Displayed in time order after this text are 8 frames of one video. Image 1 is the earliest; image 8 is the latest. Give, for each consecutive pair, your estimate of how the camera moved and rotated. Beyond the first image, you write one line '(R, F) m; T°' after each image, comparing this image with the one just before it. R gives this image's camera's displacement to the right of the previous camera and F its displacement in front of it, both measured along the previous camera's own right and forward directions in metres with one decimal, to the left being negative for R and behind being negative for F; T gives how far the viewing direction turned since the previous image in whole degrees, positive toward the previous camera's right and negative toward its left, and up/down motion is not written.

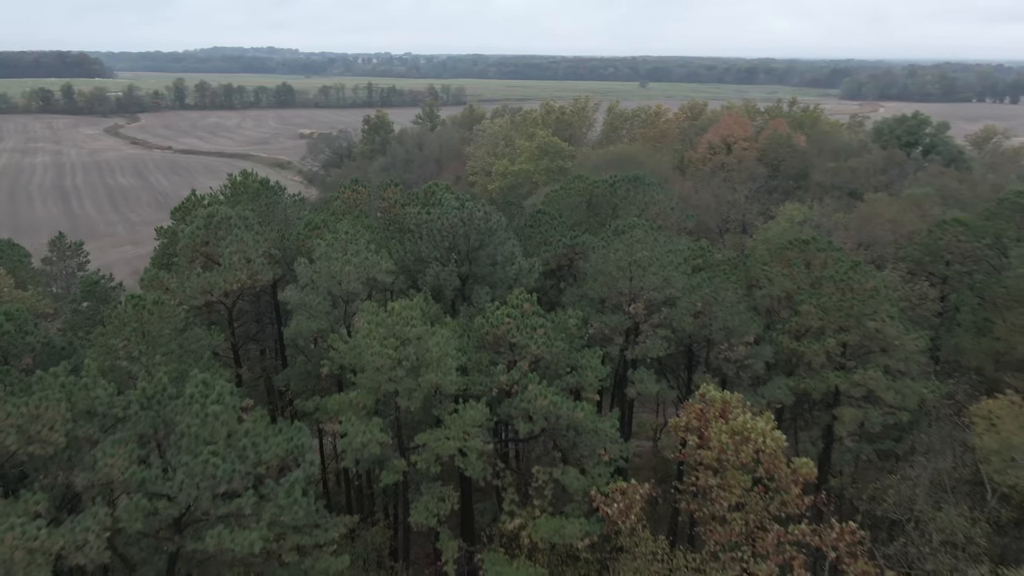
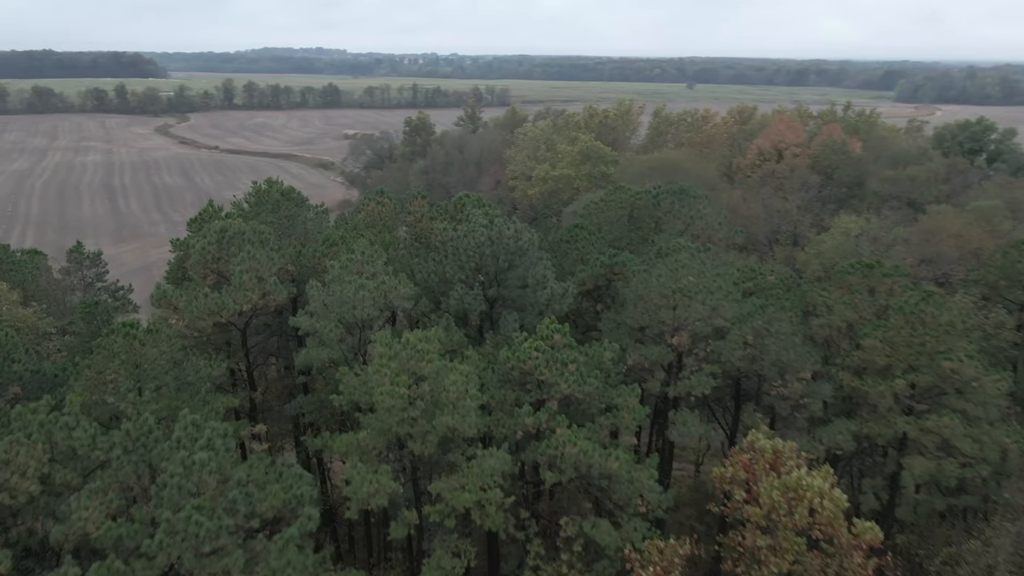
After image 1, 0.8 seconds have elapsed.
(+0.3, +1.7) m; -3°
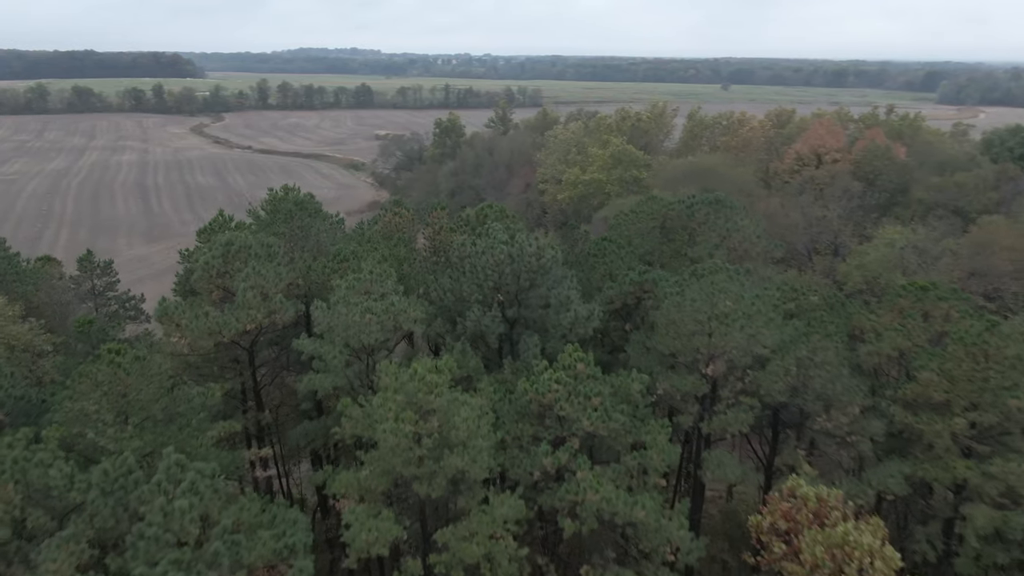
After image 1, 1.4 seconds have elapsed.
(+0.2, +1.4) m; -2°
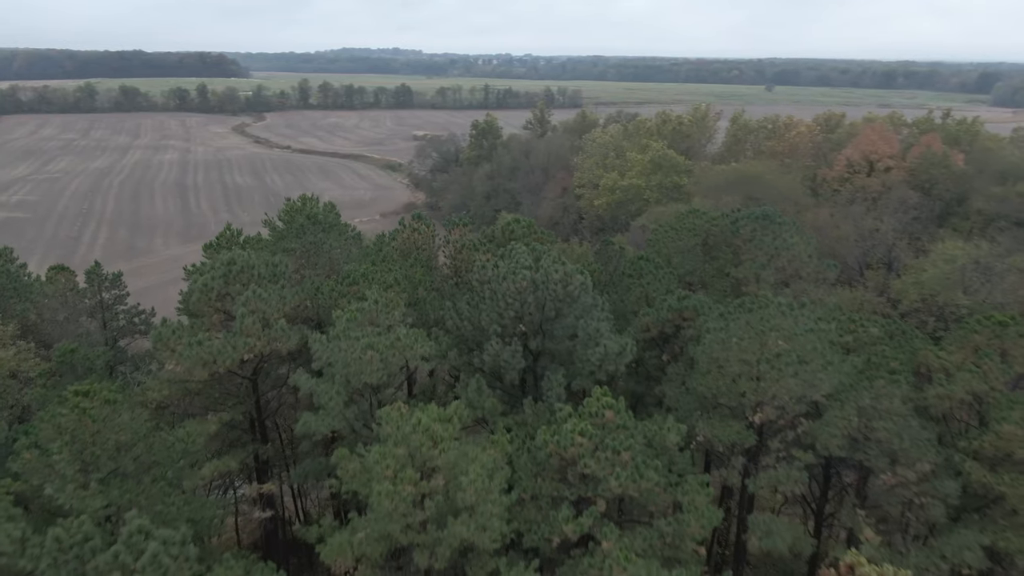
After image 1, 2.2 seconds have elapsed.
(+0.3, +1.8) m; -3°
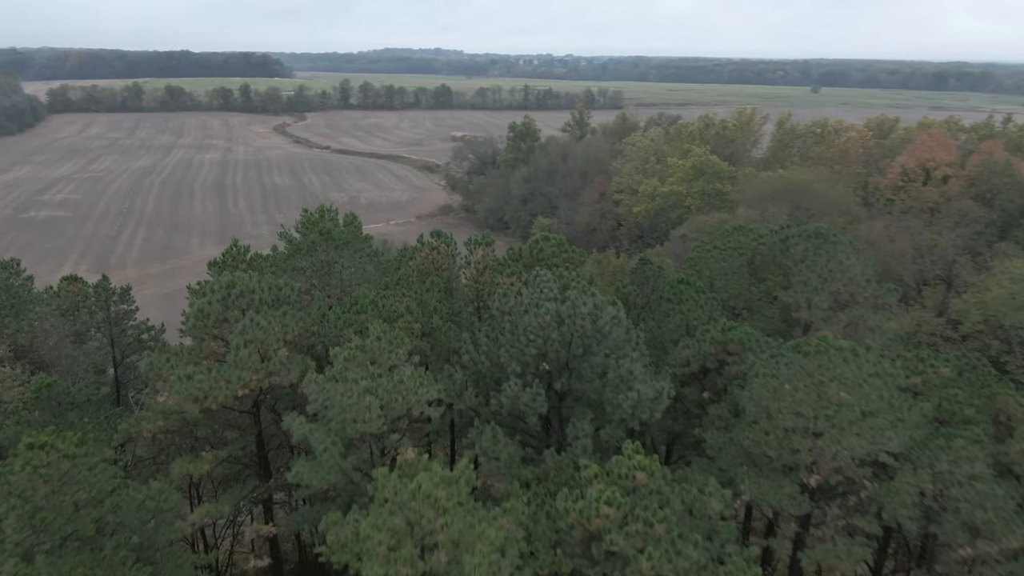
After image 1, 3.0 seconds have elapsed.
(+0.3, +1.8) m; -3°
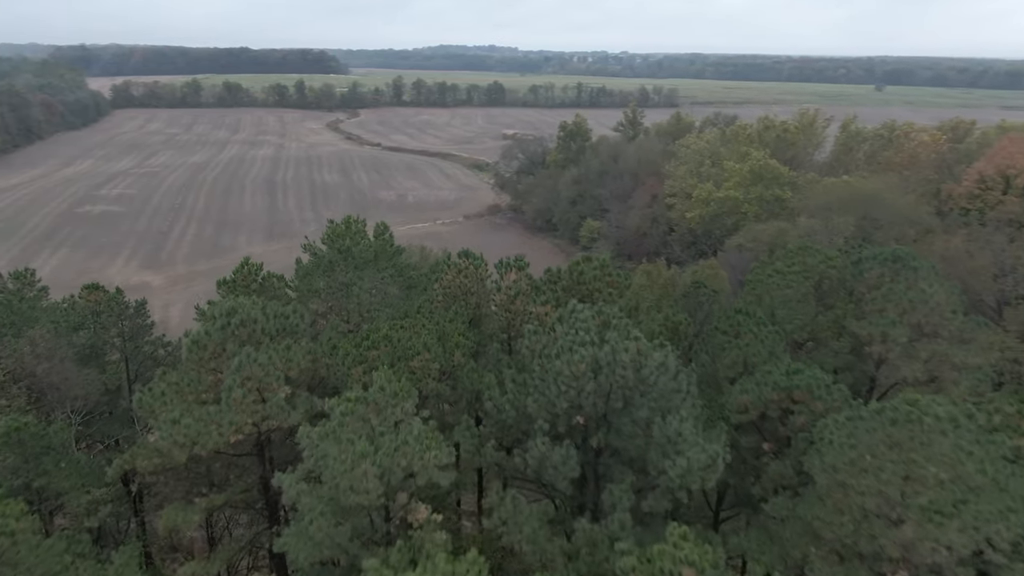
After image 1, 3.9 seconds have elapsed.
(+0.3, +2.0) m; -4°
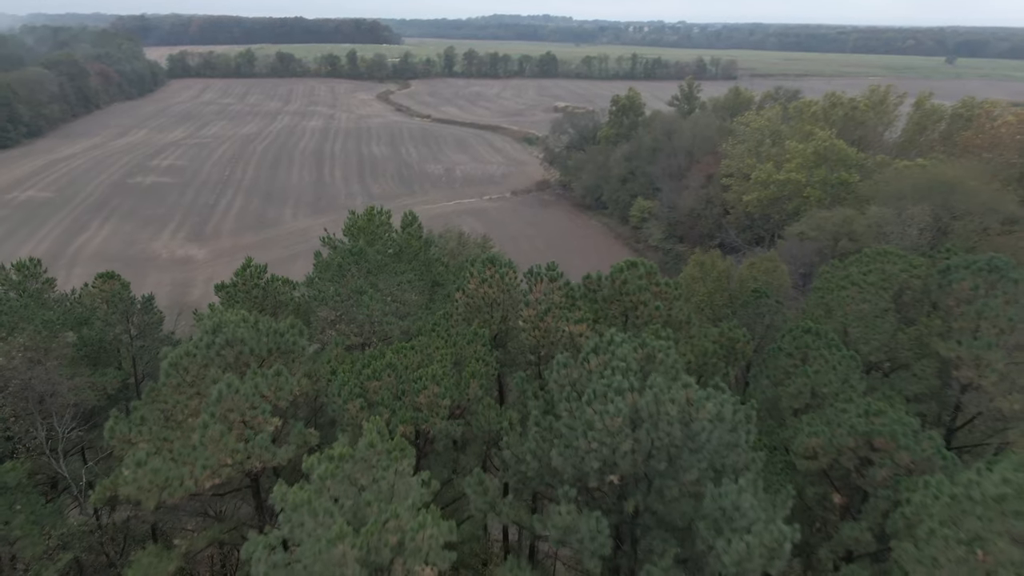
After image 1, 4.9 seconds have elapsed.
(+0.3, +2.2) m; -4°
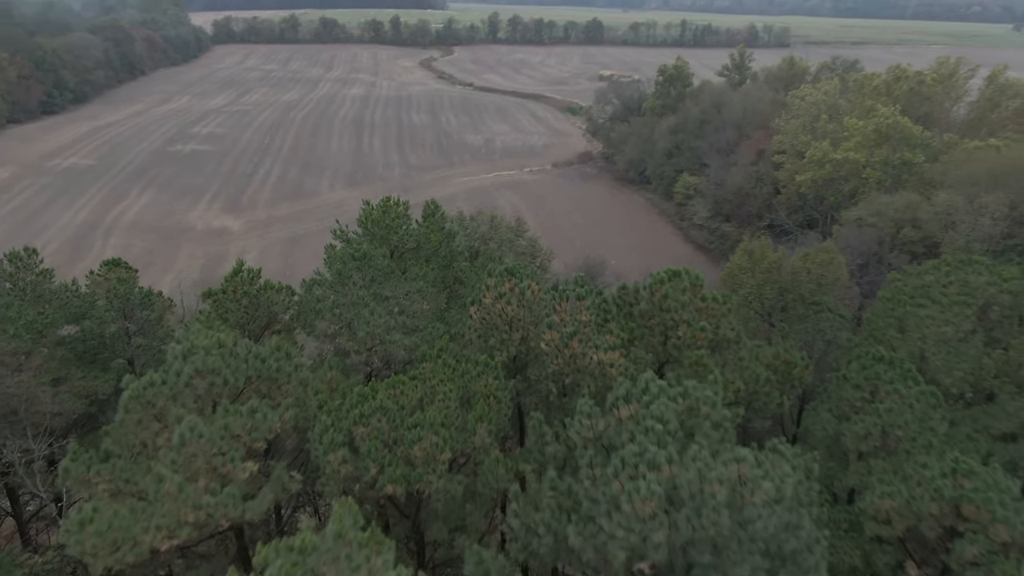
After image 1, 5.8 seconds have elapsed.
(+0.3, +2.0) m; -3°
